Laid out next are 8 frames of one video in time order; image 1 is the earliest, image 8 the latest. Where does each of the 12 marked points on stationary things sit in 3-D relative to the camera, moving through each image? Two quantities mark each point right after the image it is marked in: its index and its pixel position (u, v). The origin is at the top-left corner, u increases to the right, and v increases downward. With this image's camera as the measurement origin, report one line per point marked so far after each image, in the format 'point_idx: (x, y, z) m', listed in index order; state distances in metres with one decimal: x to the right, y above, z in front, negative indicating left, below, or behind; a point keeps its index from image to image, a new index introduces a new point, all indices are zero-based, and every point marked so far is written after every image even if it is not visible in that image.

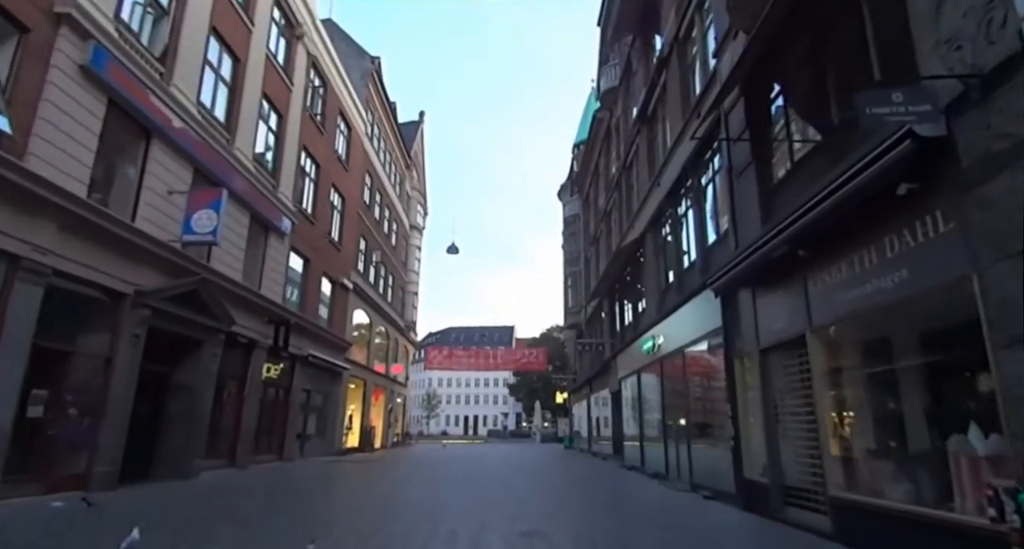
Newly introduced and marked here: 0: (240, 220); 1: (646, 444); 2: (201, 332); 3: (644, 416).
0: (-6.3, +1.3, +12.8) m
1: (+3.3, -4.1, +13.5) m
2: (-6.4, -1.2, +11.3) m
3: (+3.3, -3.5, +13.8) m
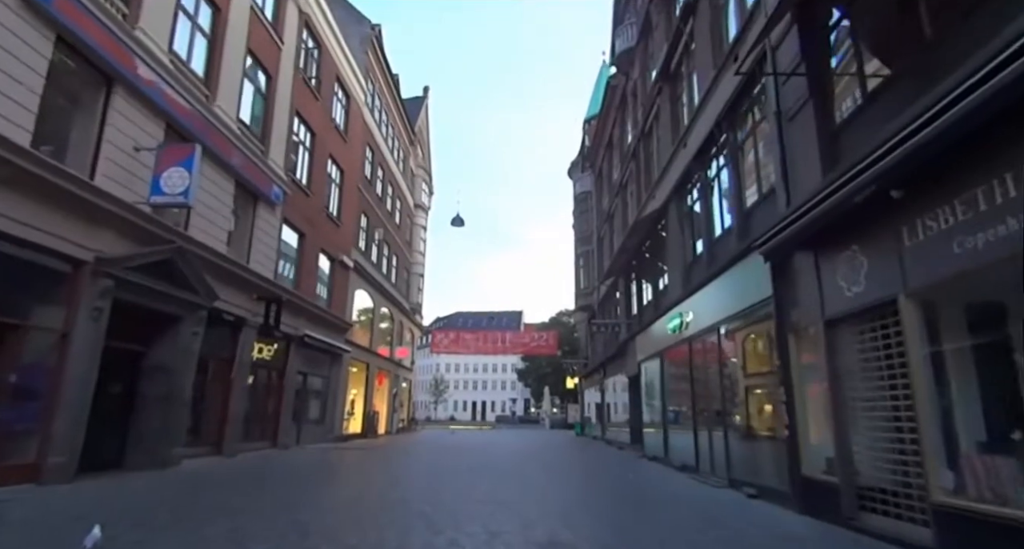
0: (-6.1, +1.9, +11.6) m
1: (+3.5, -3.4, +12.3) m
2: (-6.2, -0.6, +10.2) m
3: (+3.5, -2.9, +12.7) m
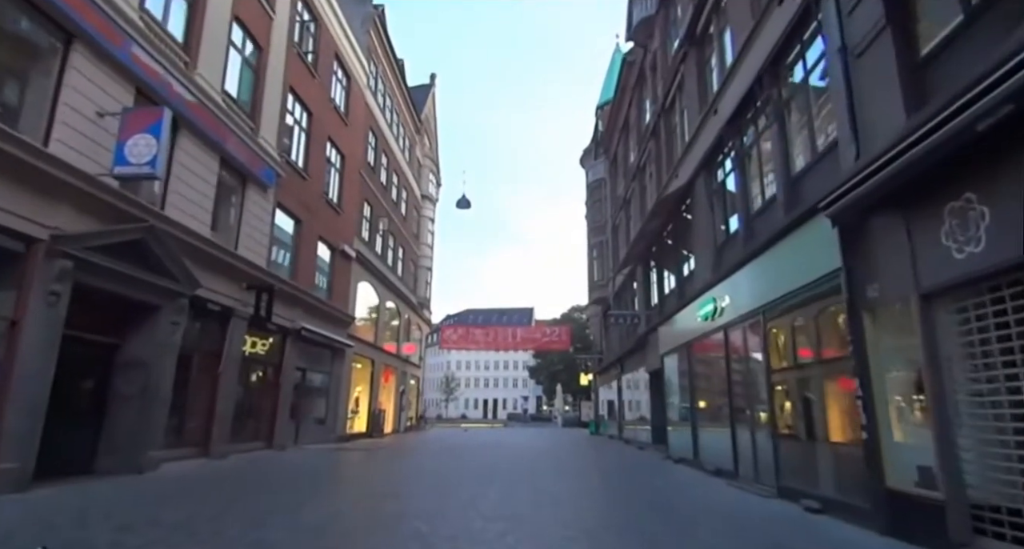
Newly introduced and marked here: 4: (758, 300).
0: (-5.9, +2.2, +10.6) m
1: (+3.8, -3.1, +11.1) m
2: (-6.0, -0.3, +9.2) m
3: (+3.8, -2.6, +11.5) m
4: (+3.7, -0.4, +8.4) m
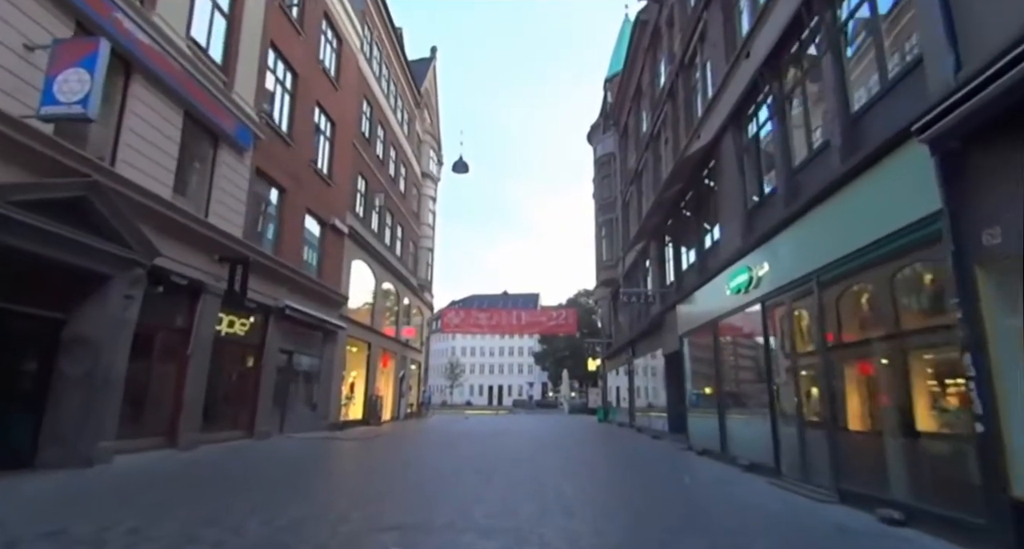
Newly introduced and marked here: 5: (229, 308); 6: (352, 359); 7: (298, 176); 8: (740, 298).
0: (-5.8, +2.7, +9.4) m
1: (+3.8, -2.5, +9.9) m
2: (-5.9, +0.2, +8.0) m
3: (+3.8, -2.0, +10.2) m
4: (+3.7, +0.1, +7.1) m
5: (-5.7, -0.7, +11.3) m
6: (-5.4, -2.9, +19.0) m
7: (-5.5, +2.5, +14.1) m
8: (+3.8, -0.4, +9.2) m
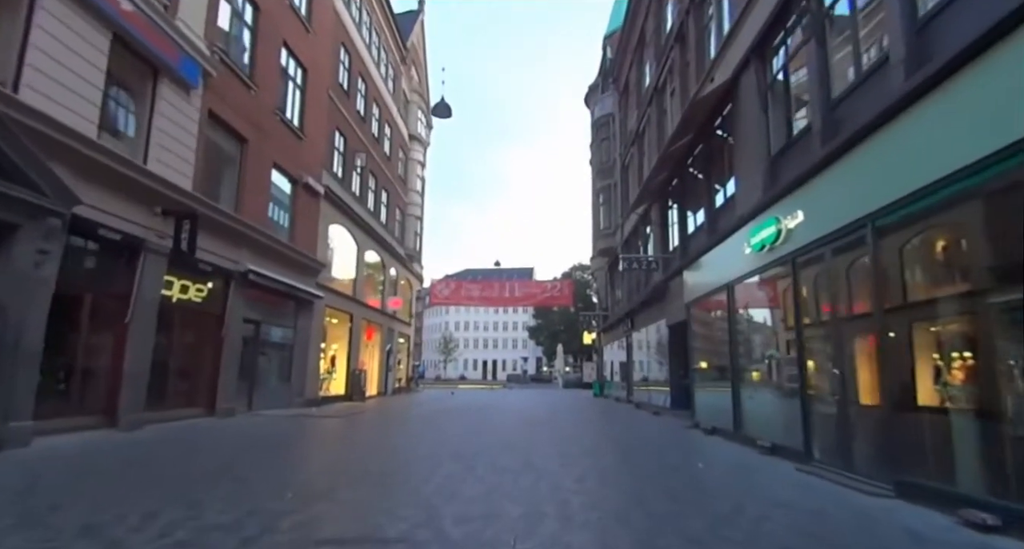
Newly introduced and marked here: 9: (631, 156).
0: (-6.0, +3.4, +7.9) m
1: (+3.6, -1.9, +8.7) m
2: (-6.1, +0.8, +6.7) m
3: (+3.6, -1.3, +9.1) m
4: (+3.6, +0.7, +5.8) m
5: (-6.0, +0.1, +10.0) m
6: (-5.7, -1.8, +17.8) m
7: (-5.8, +3.4, +12.6) m
8: (+3.6, +0.2, +8.0) m
9: (+4.2, +4.2, +19.7) m
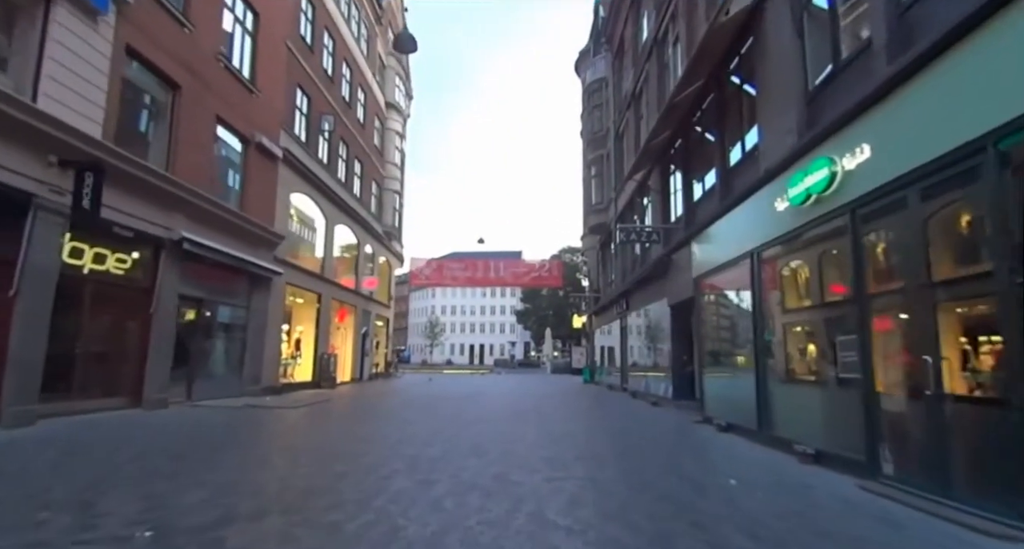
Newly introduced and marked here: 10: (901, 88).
0: (-6.3, +3.8, +6.1) m
1: (+3.3, -1.4, +7.2) m
2: (-6.4, +1.2, +4.9) m
3: (+3.3, -0.8, +7.6) m
4: (+3.3, +1.1, +4.2) m
5: (-6.3, +0.6, +8.3) m
6: (-6.2, -1.1, +16.1) m
7: (-6.1, +3.9, +10.8) m
8: (+3.3, +0.7, +6.4) m
9: (+3.7, +5.0, +18.0) m
10: (+3.4, +1.6, +4.9) m
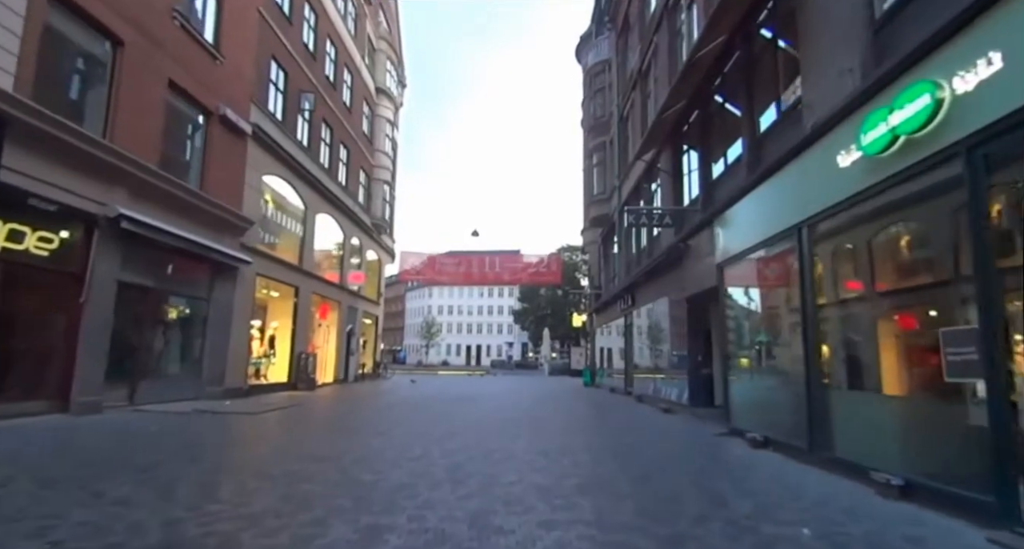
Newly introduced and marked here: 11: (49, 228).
0: (-6.4, +4.1, +4.7) m
1: (+3.2, -1.2, +5.9) m
2: (-6.5, +1.5, +3.5) m
3: (+3.2, -0.6, +6.2) m
4: (+3.2, +1.3, +2.9) m
5: (-6.4, +0.8, +6.9) m
6: (-6.3, -0.8, +14.7) m
7: (-6.2, +4.2, +9.4) m
8: (+3.2, +0.9, +5.1) m
9: (+3.6, +5.1, +16.6) m
10: (+3.3, +1.8, +3.6) m
11: (-6.4, +0.7, +7.5) m
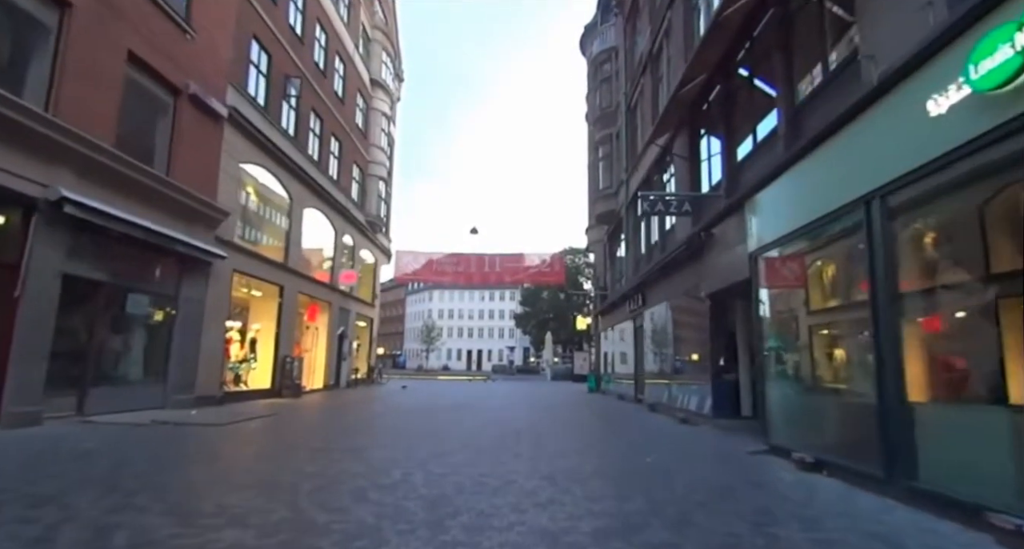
0: (-6.4, +4.2, +3.6) m
1: (+3.2, -1.1, +4.7) m
2: (-6.5, +1.6, +2.5) m
3: (+3.2, -0.5, +5.1) m
4: (+3.2, +1.4, +1.8) m
5: (-6.4, +0.9, +5.8) m
6: (-6.3, -0.8, +13.6) m
7: (-6.2, +4.3, +8.4) m
8: (+3.2, +1.0, +4.0) m
9: (+3.6, +5.2, +15.6) m
10: (+3.3, +1.9, +2.5) m
11: (-6.4, +0.8, +6.4) m
